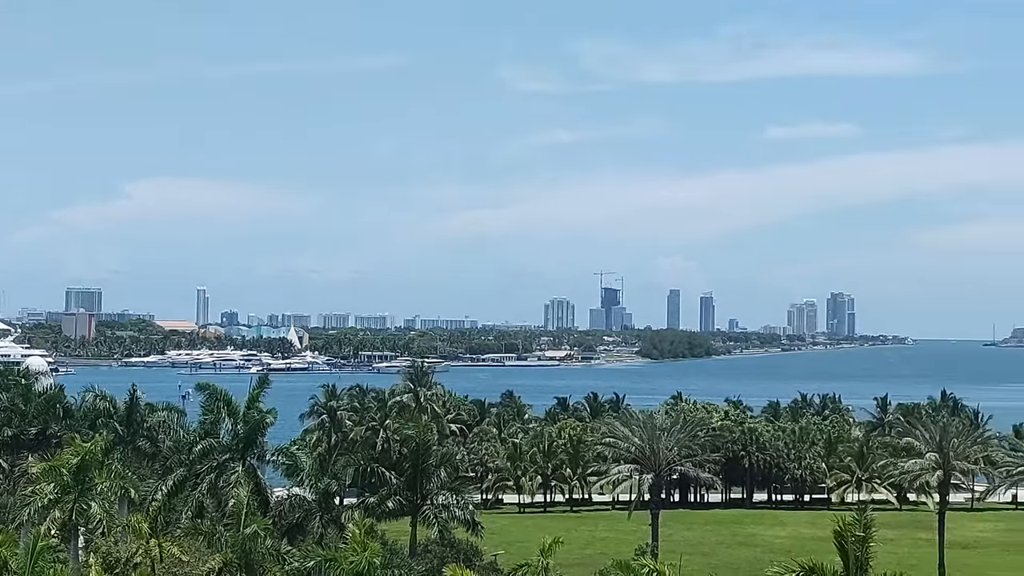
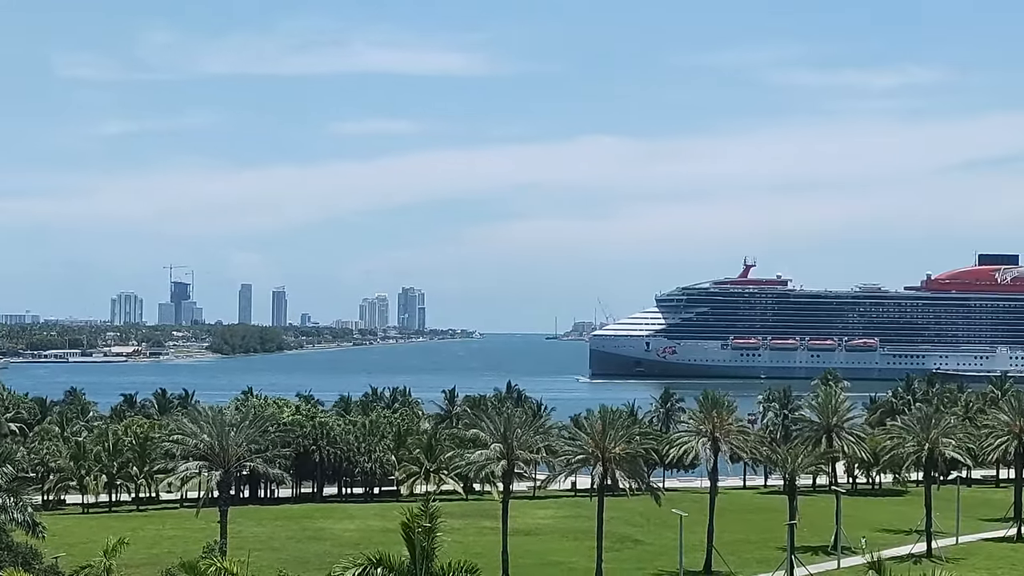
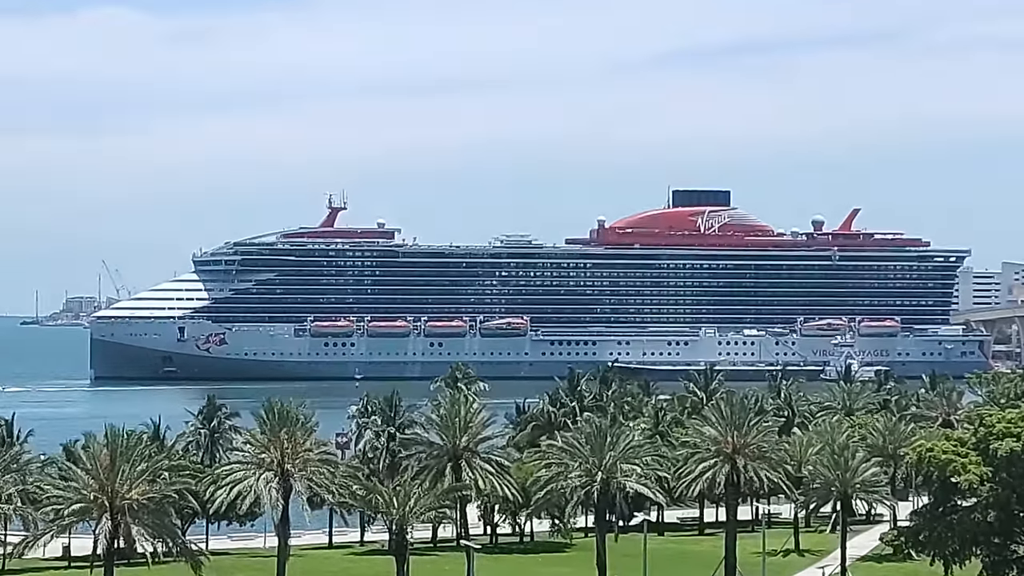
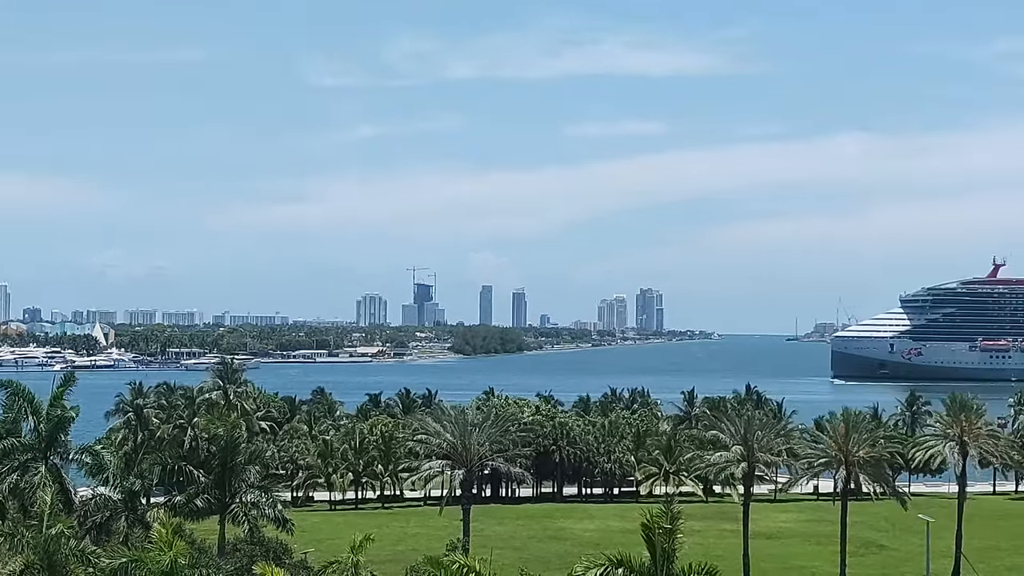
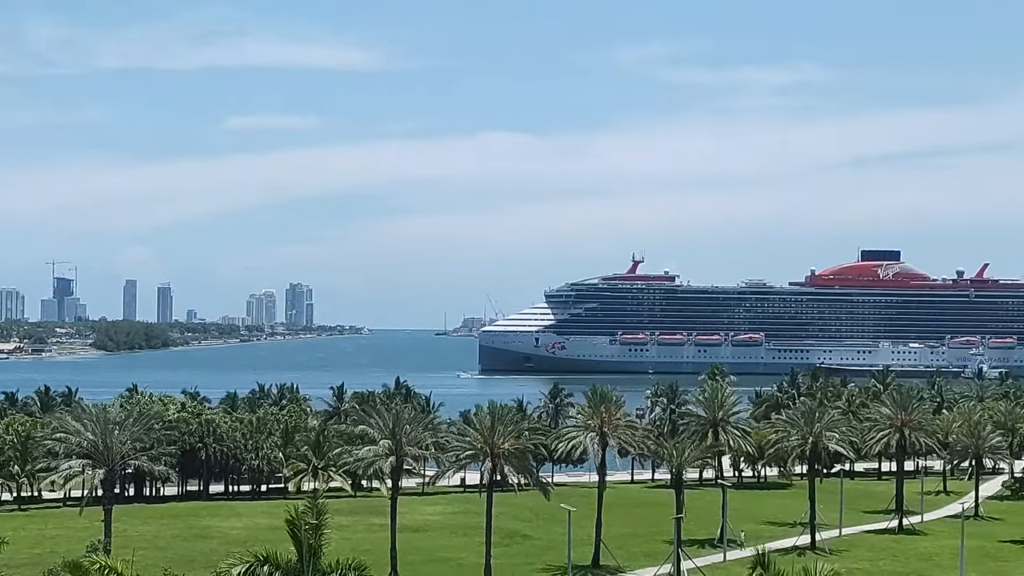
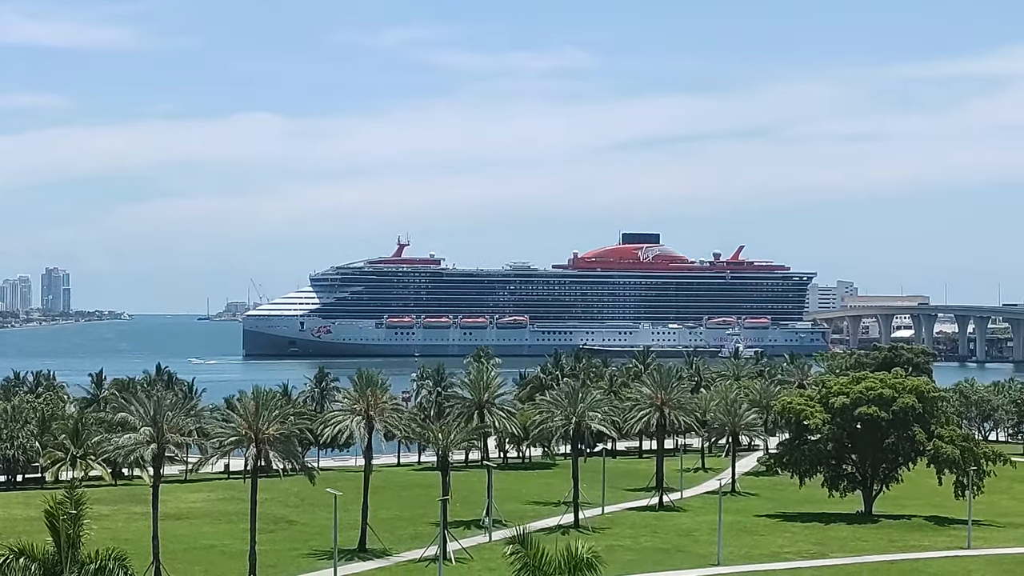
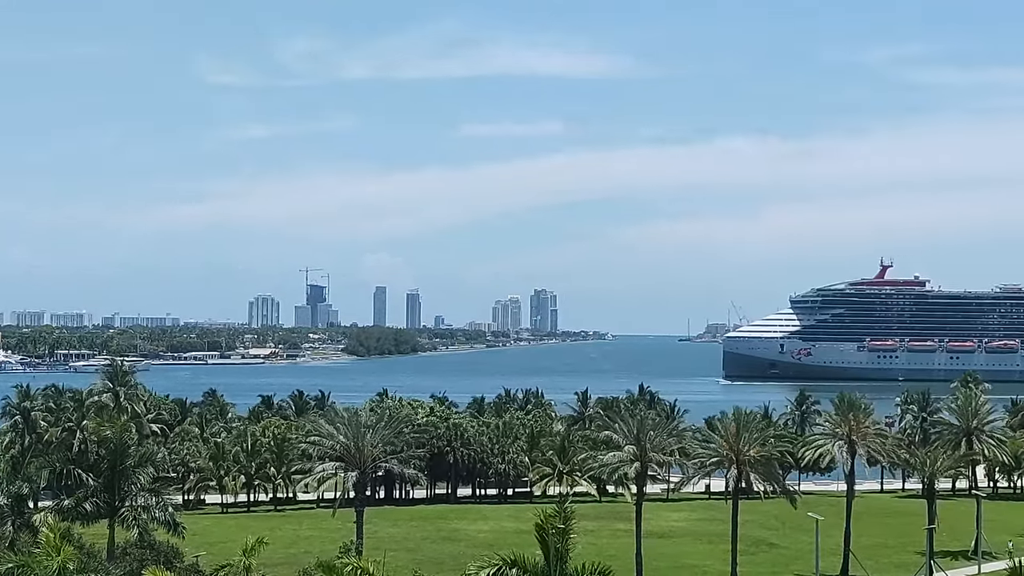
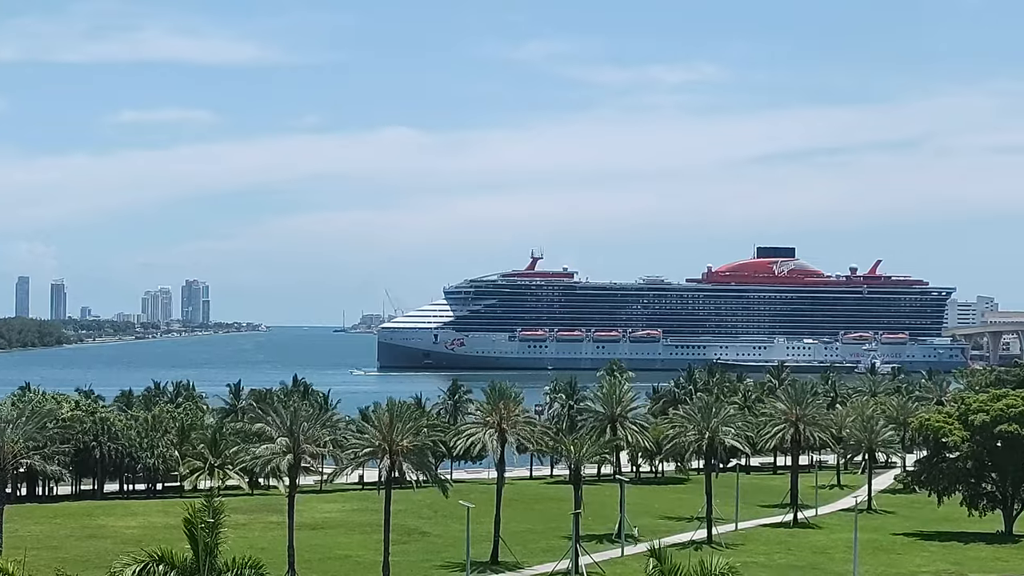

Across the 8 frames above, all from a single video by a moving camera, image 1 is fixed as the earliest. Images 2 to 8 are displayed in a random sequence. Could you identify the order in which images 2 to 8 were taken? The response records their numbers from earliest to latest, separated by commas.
4, 7, 2, 5, 8, 6, 3
